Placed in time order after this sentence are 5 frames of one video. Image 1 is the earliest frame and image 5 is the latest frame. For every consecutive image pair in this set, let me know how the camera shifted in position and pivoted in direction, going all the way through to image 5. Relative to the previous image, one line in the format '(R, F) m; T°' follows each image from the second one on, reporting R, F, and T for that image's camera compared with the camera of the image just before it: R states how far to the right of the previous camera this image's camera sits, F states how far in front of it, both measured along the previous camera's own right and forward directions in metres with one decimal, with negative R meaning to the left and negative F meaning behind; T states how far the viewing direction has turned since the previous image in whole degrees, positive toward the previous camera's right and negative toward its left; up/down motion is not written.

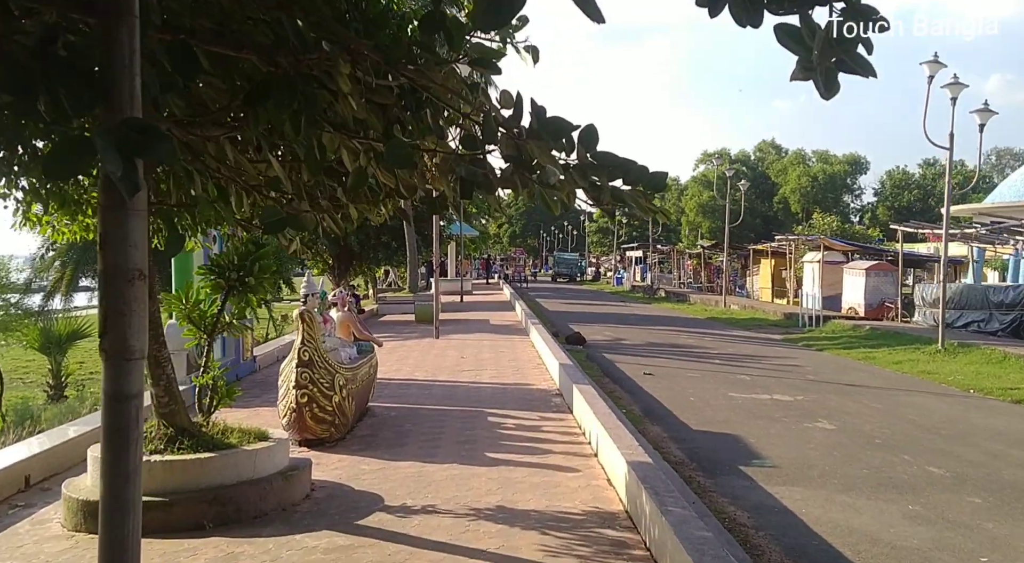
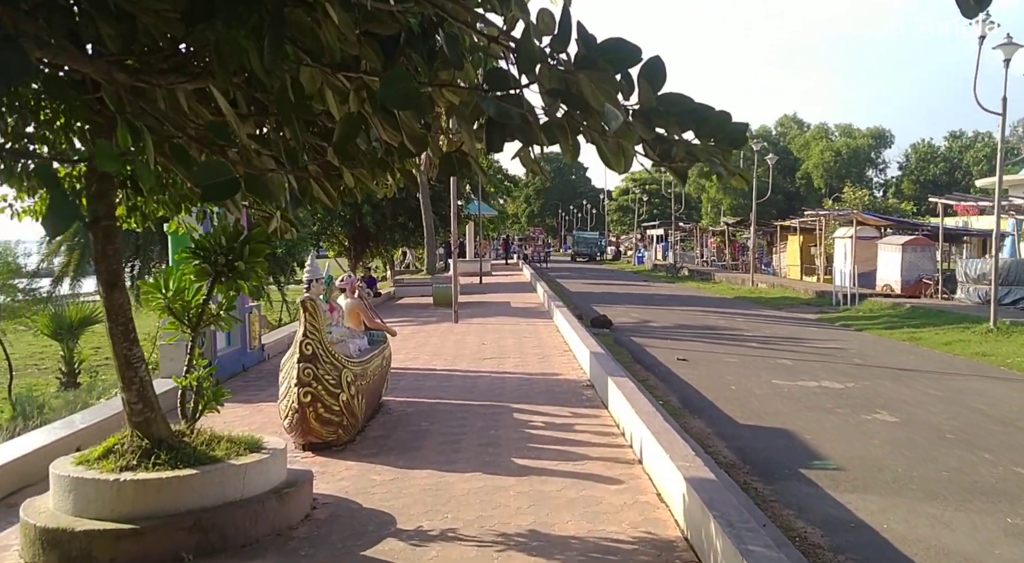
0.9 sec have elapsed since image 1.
(-0.1, +0.8) m; -1°
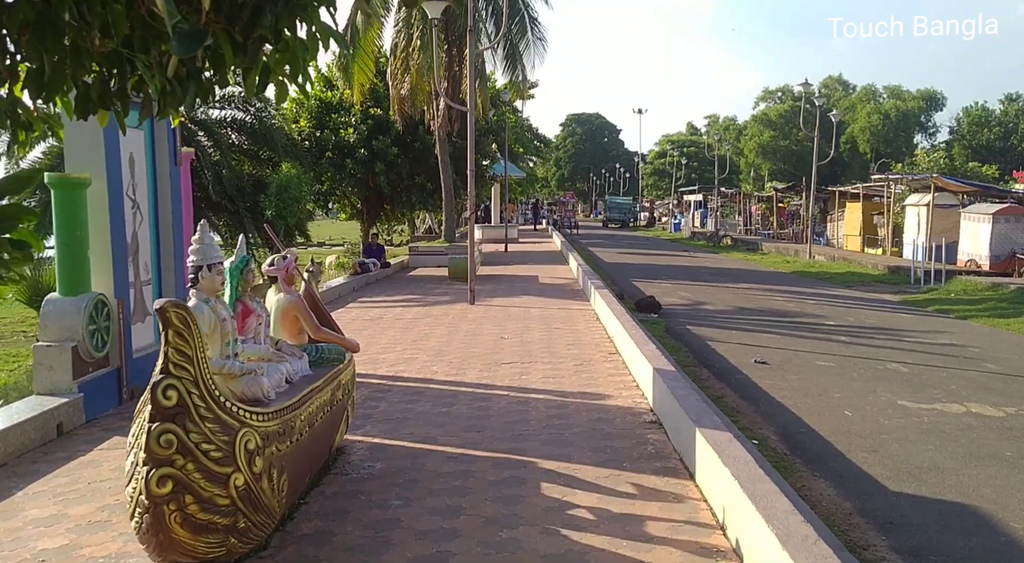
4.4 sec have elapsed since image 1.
(0.0, +2.9) m; -2°
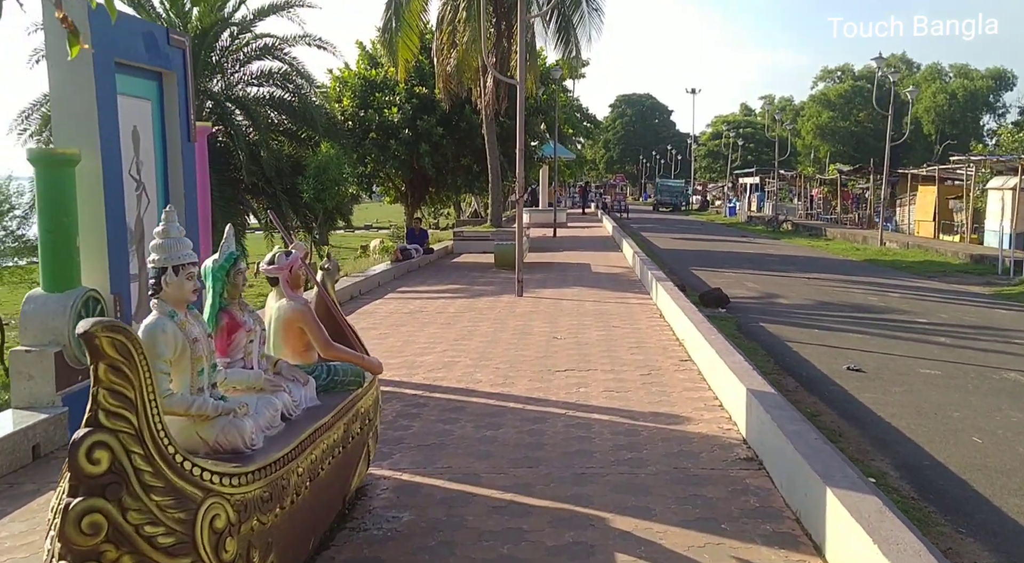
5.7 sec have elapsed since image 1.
(-0.1, +1.1) m; -3°
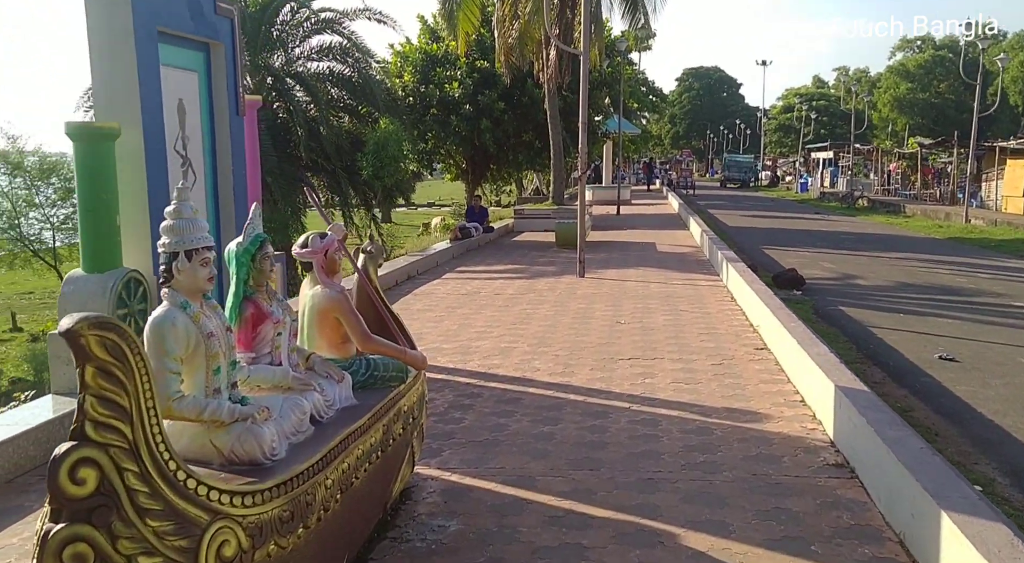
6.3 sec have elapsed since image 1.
(0.0, +0.4) m; -4°
